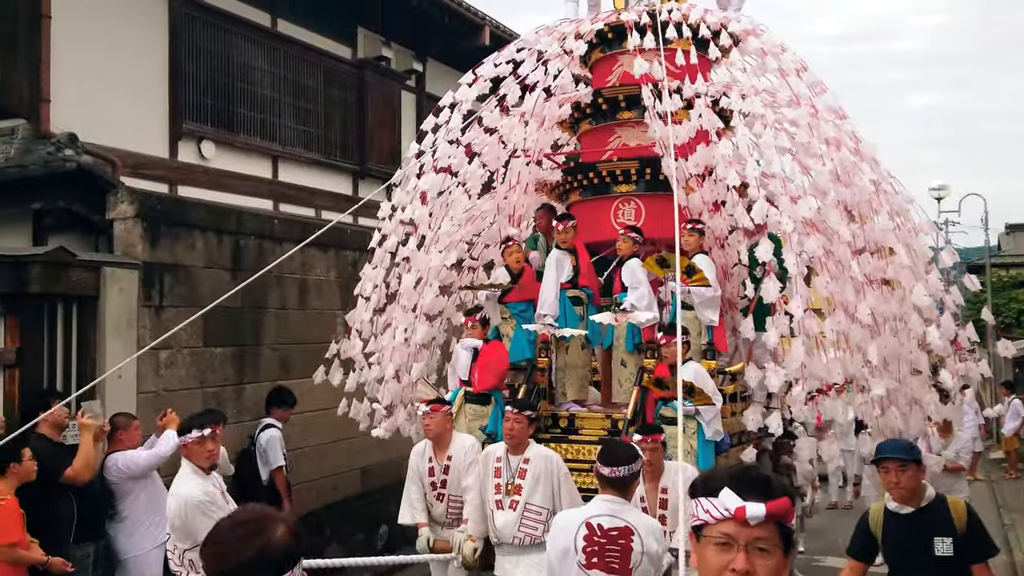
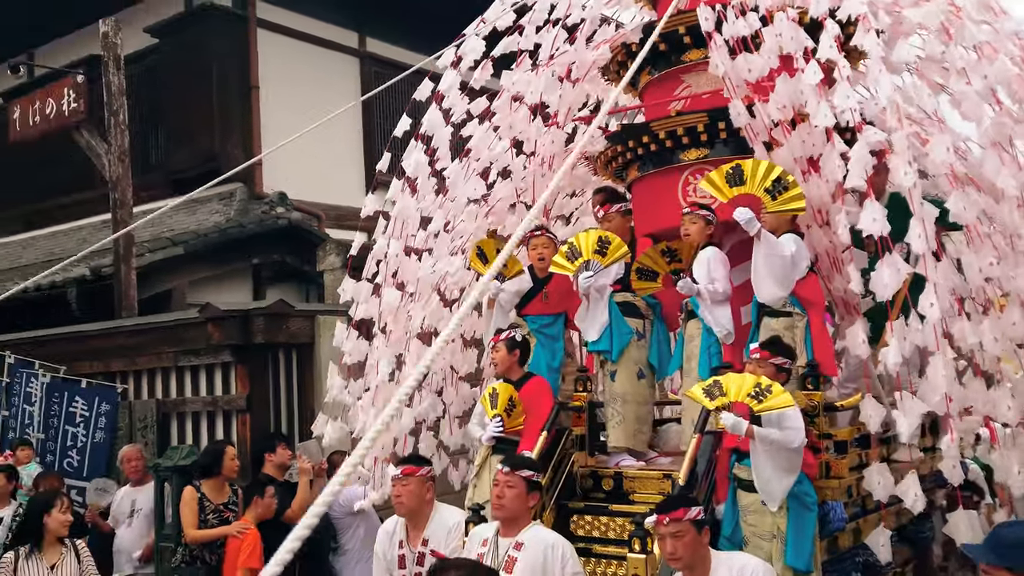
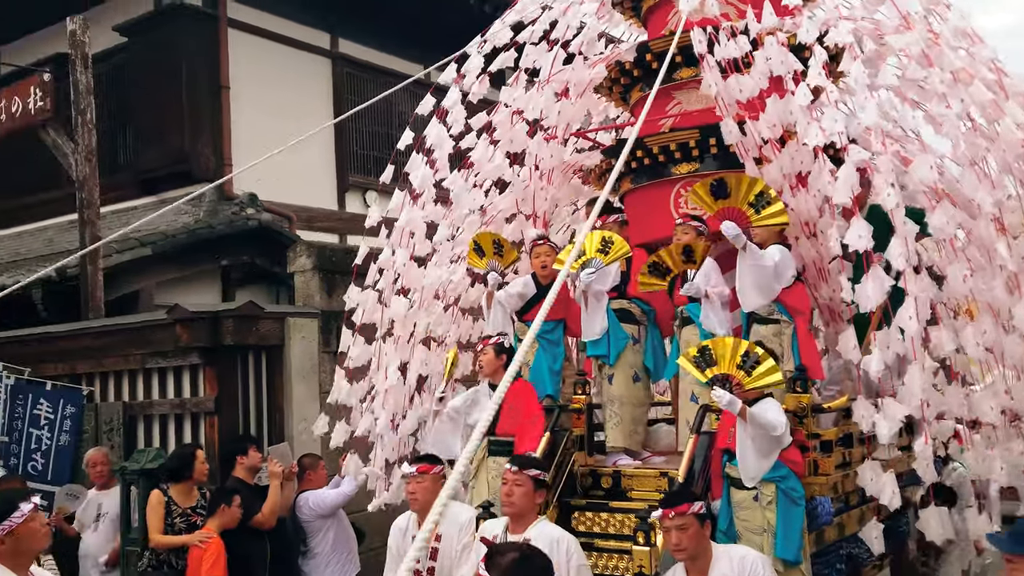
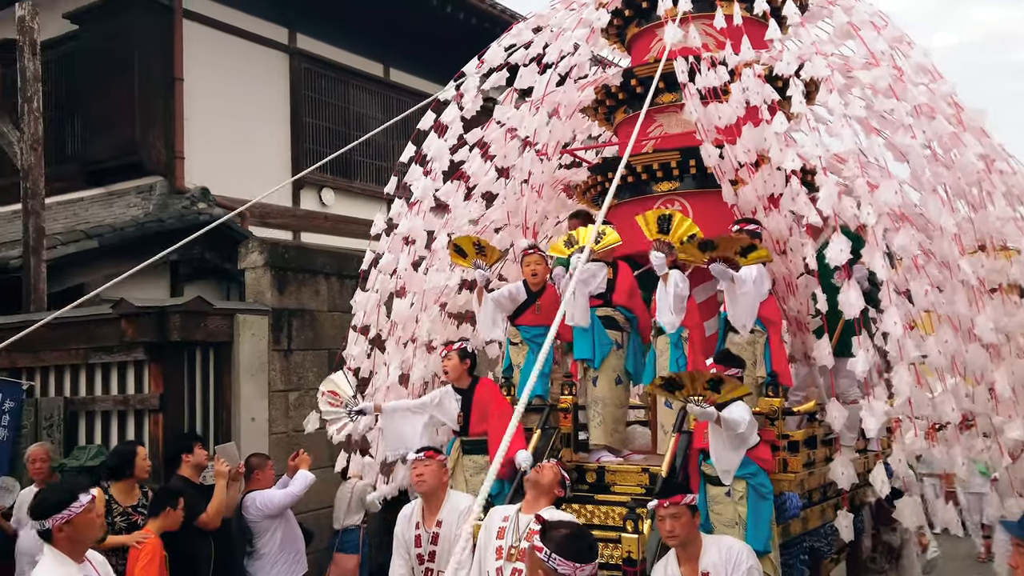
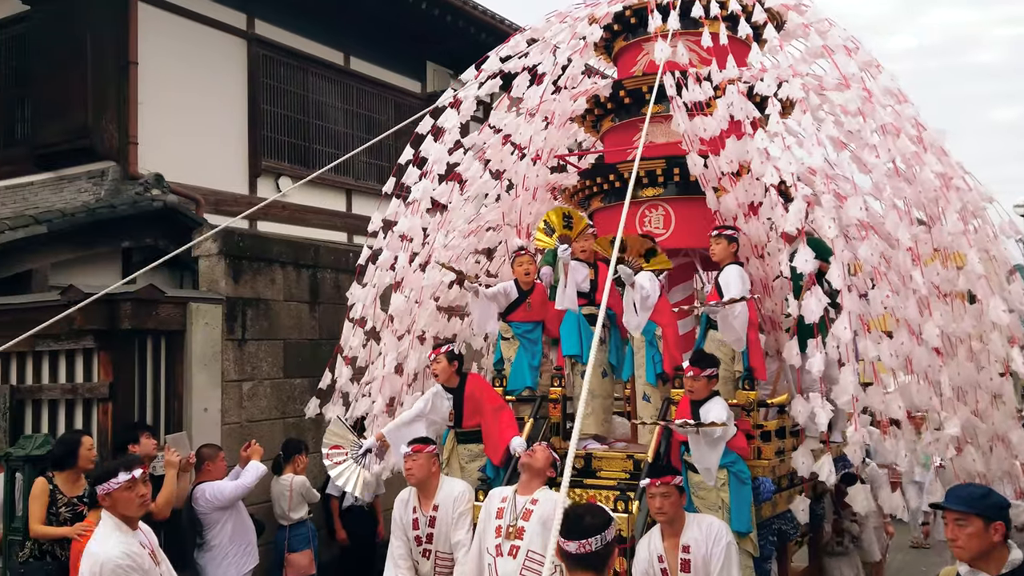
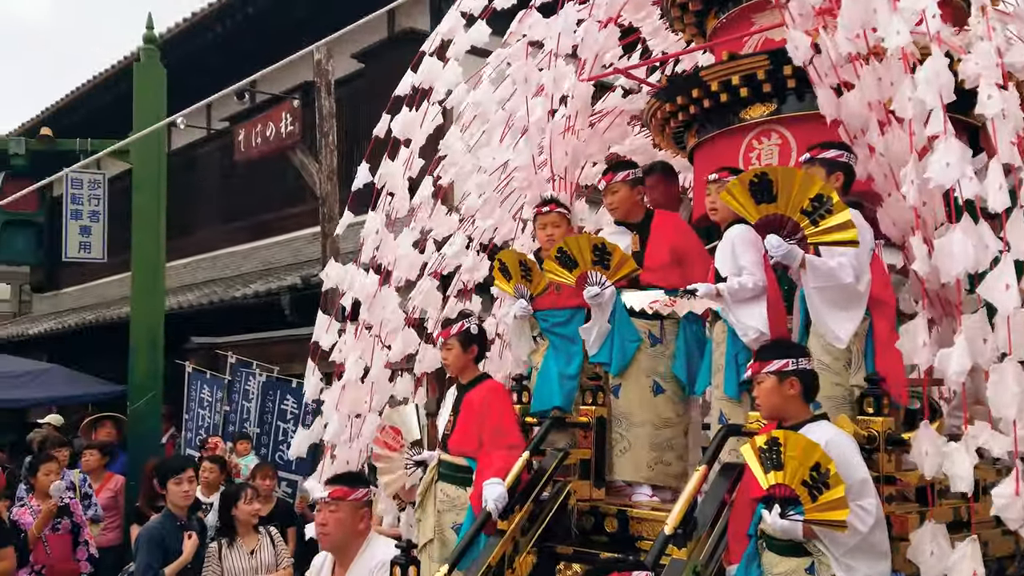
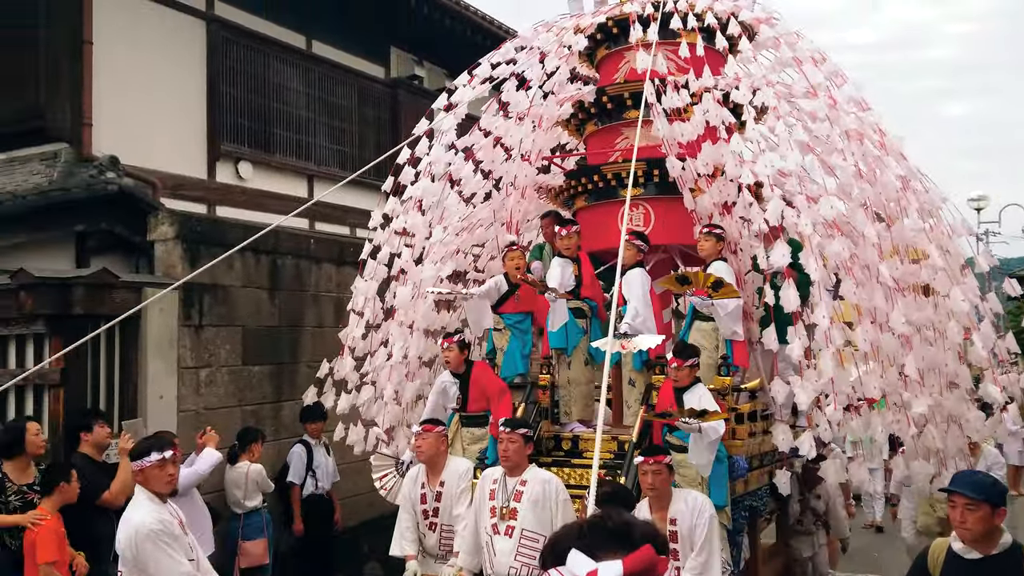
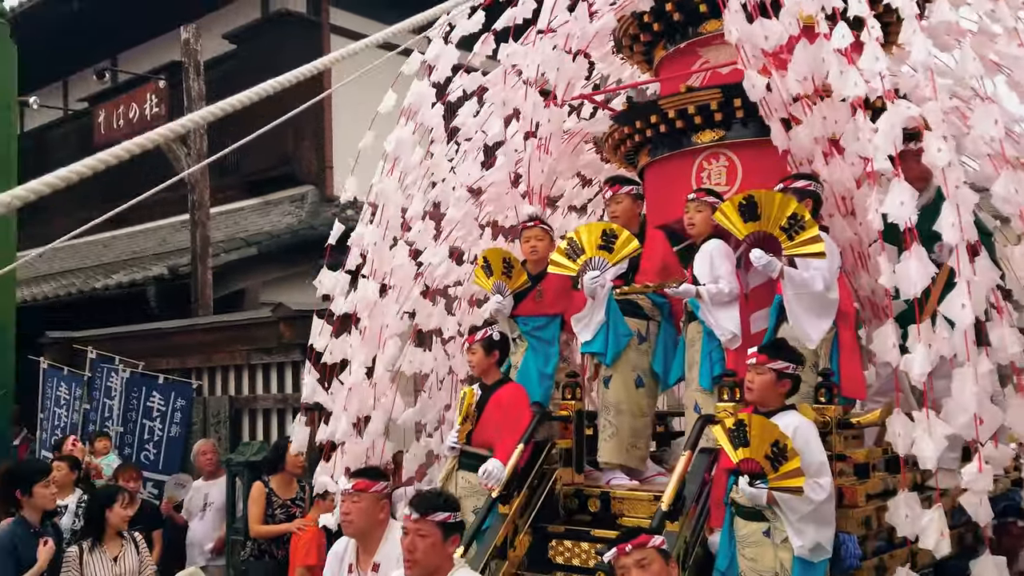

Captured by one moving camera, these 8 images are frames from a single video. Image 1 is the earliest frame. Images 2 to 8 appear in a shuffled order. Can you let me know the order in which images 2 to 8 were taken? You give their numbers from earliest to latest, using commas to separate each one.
7, 5, 4, 3, 2, 8, 6
